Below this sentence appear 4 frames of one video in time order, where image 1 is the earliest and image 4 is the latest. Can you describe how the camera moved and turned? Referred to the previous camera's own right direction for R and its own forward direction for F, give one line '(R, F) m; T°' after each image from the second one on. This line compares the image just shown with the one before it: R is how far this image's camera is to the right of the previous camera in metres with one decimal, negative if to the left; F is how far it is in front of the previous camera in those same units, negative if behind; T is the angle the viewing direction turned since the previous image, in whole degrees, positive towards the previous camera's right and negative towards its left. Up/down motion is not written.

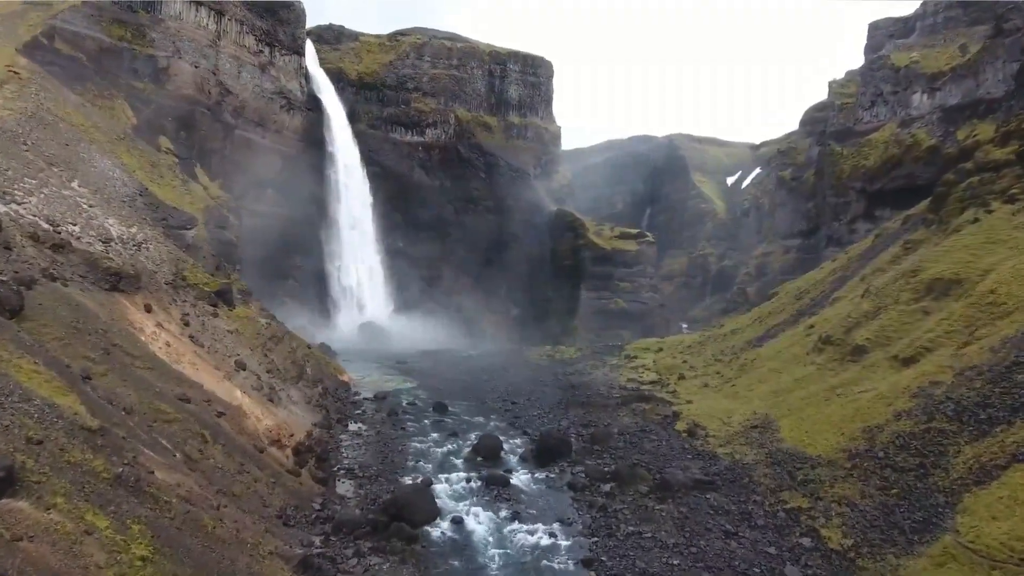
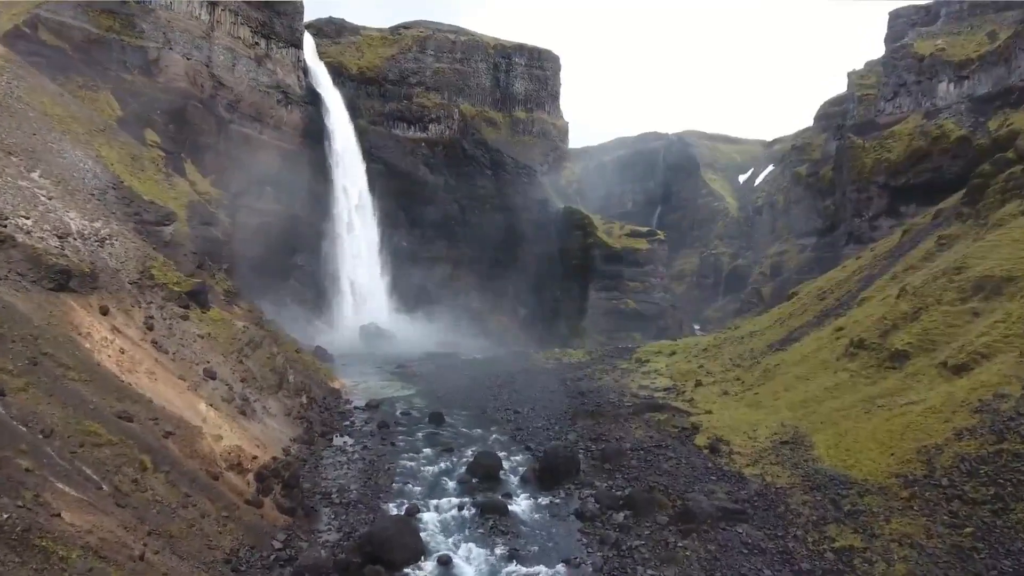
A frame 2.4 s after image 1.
(+0.3, +2.6) m; -1°
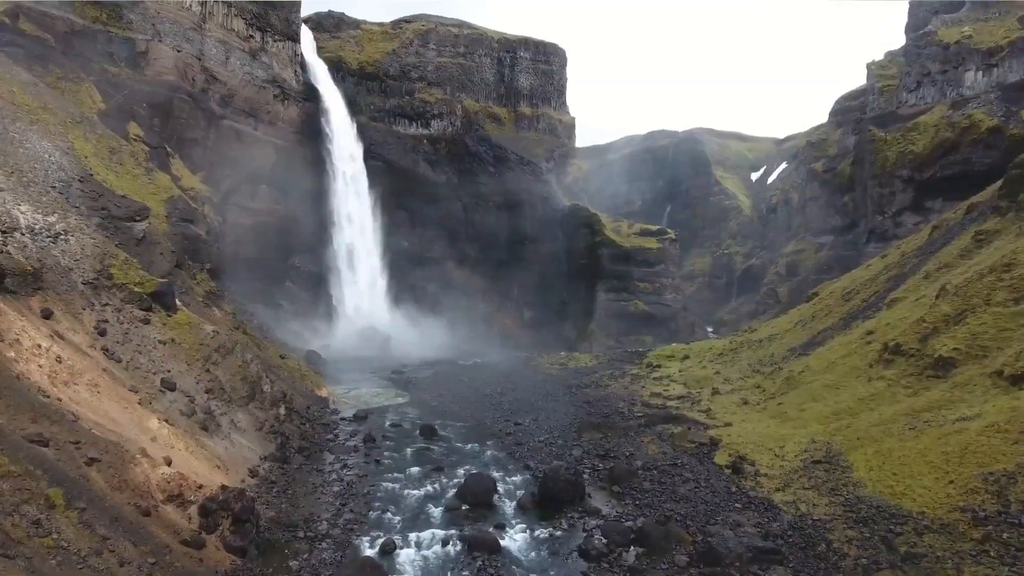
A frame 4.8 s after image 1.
(+0.4, +2.5) m; -1°
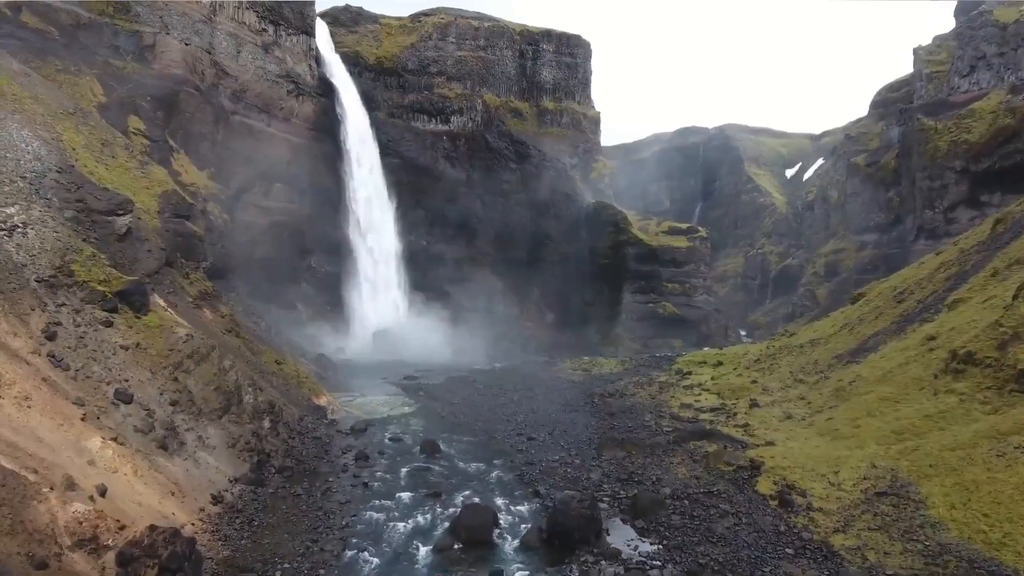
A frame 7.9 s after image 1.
(+0.6, +2.8) m; -2°
